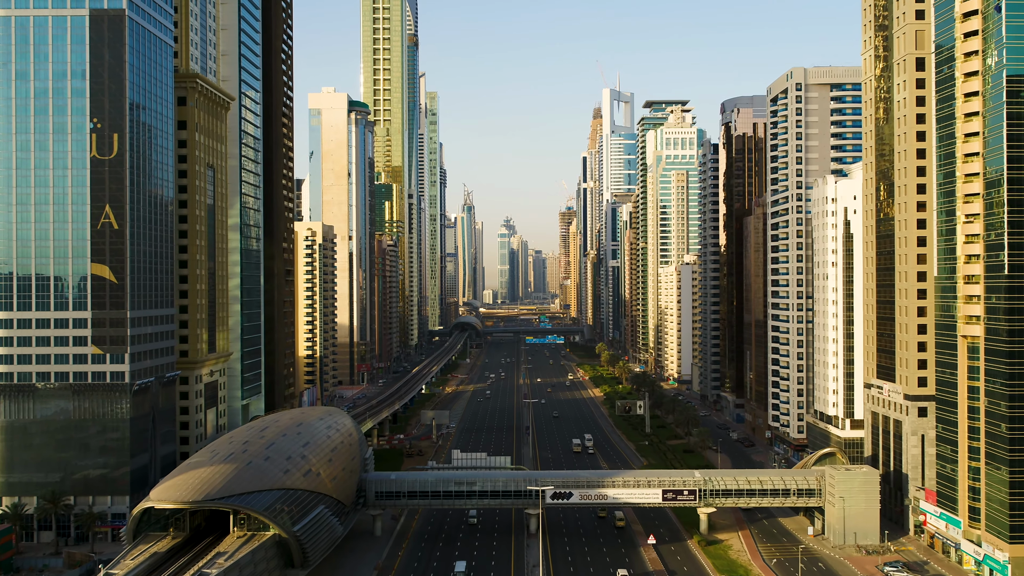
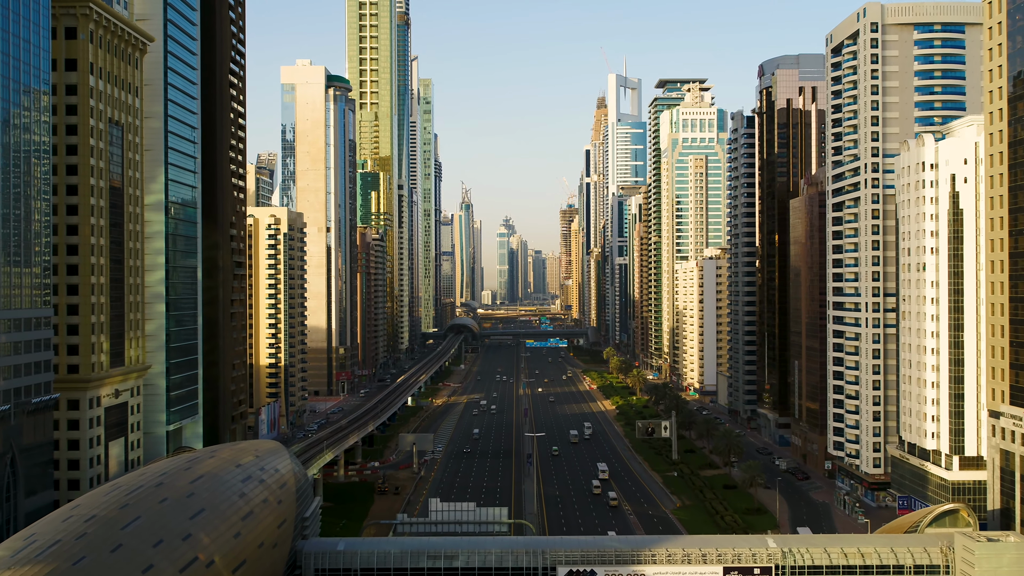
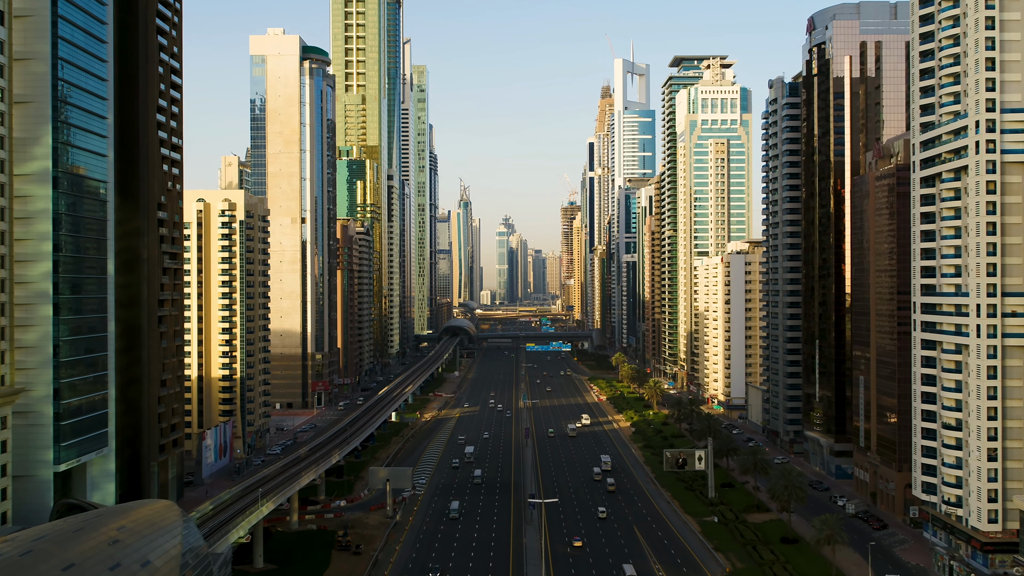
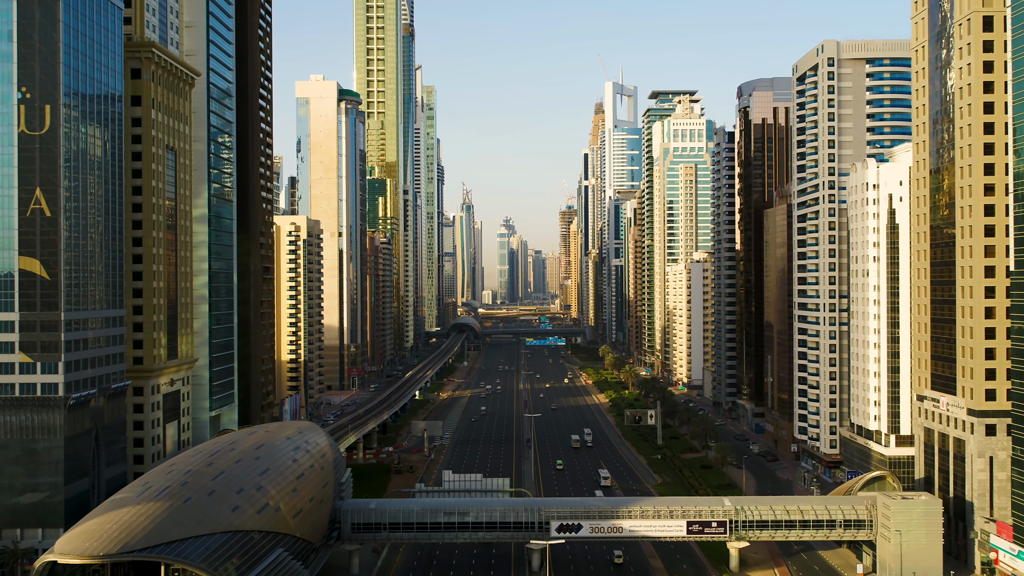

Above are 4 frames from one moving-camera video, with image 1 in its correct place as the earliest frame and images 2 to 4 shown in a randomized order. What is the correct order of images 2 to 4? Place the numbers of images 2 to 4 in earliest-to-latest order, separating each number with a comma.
4, 2, 3
